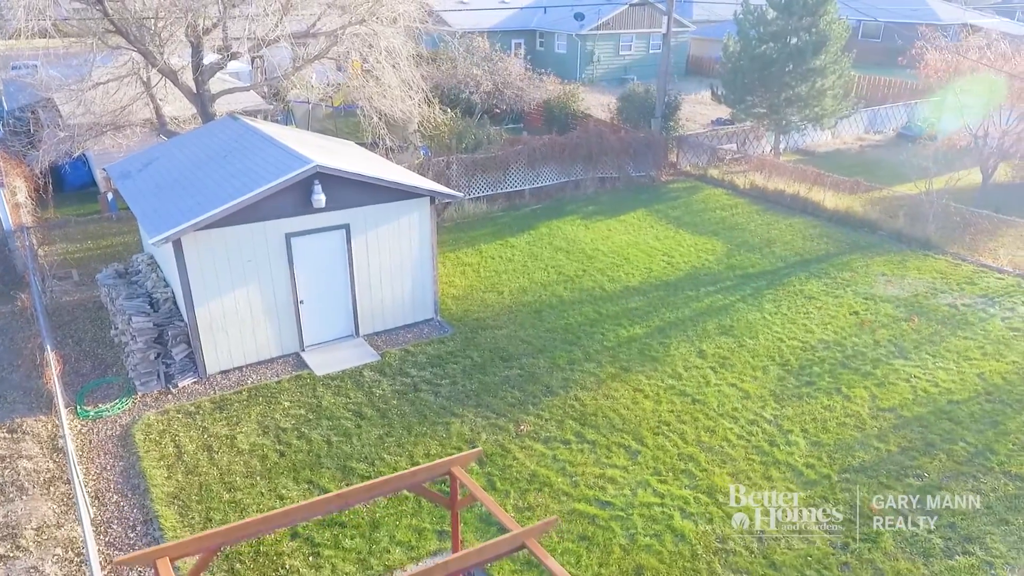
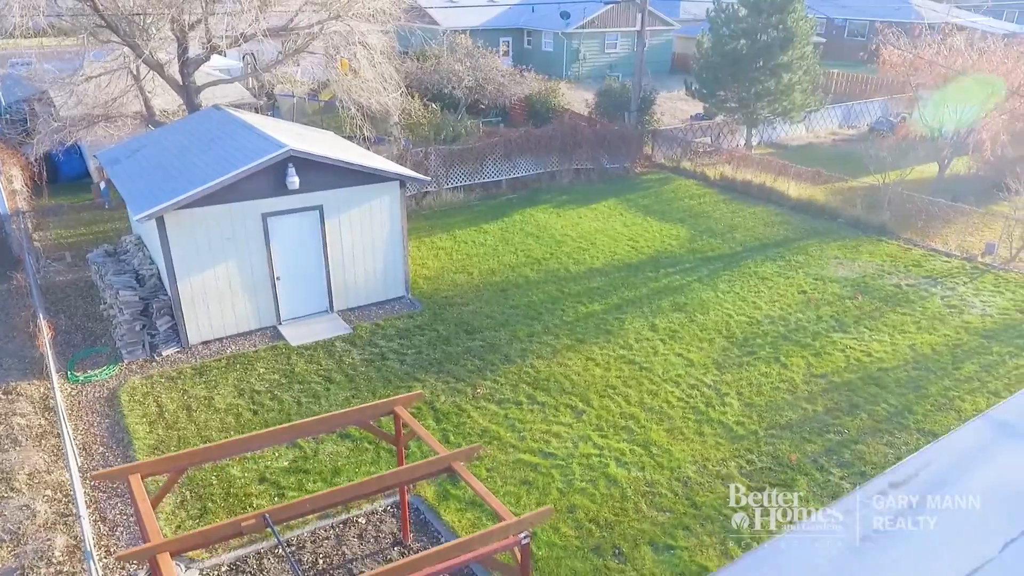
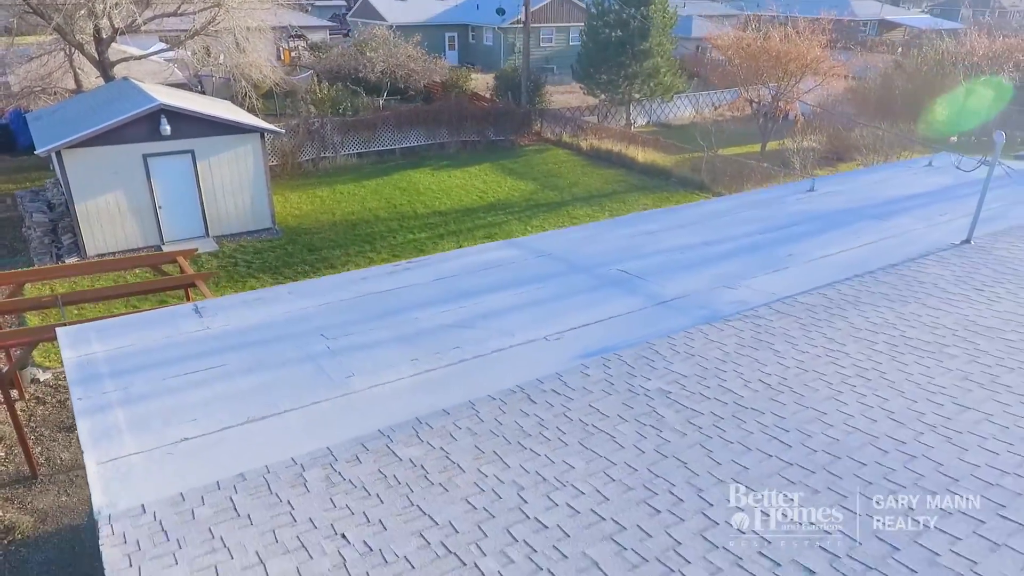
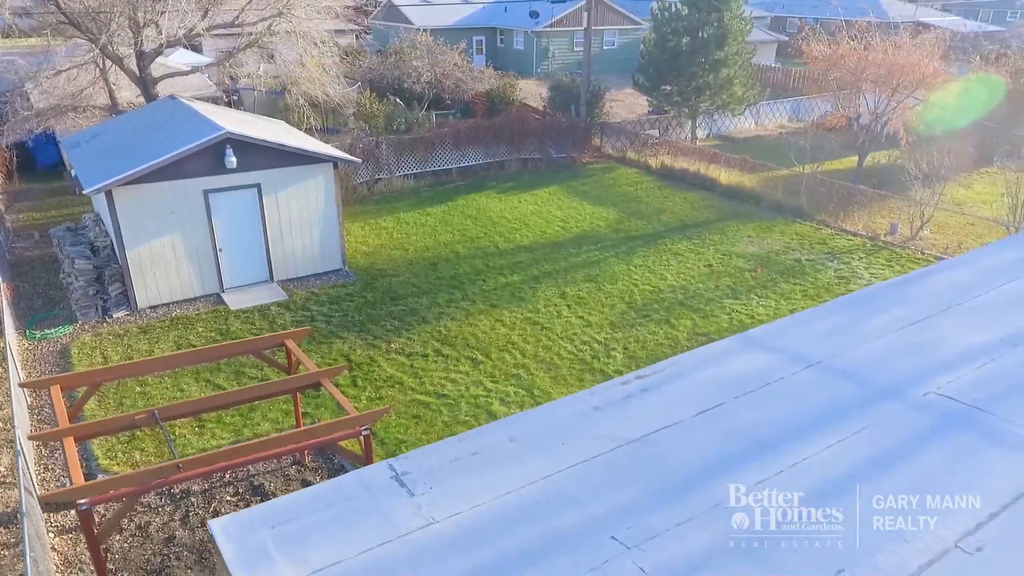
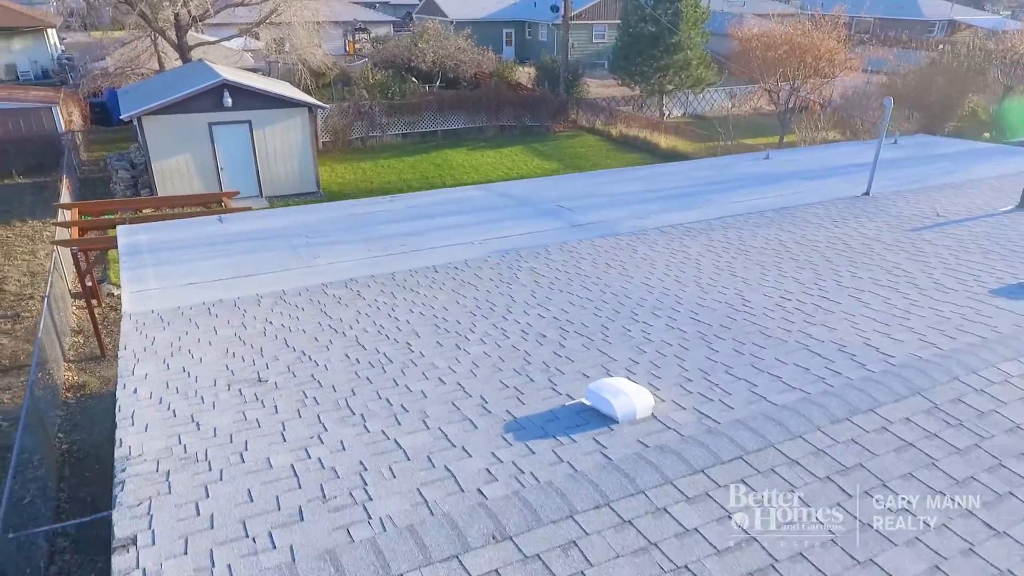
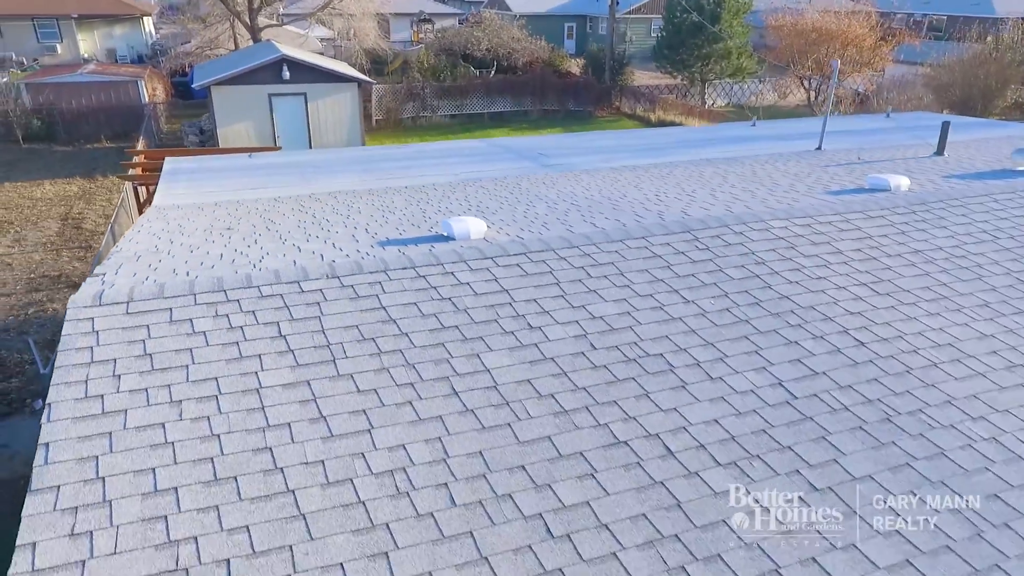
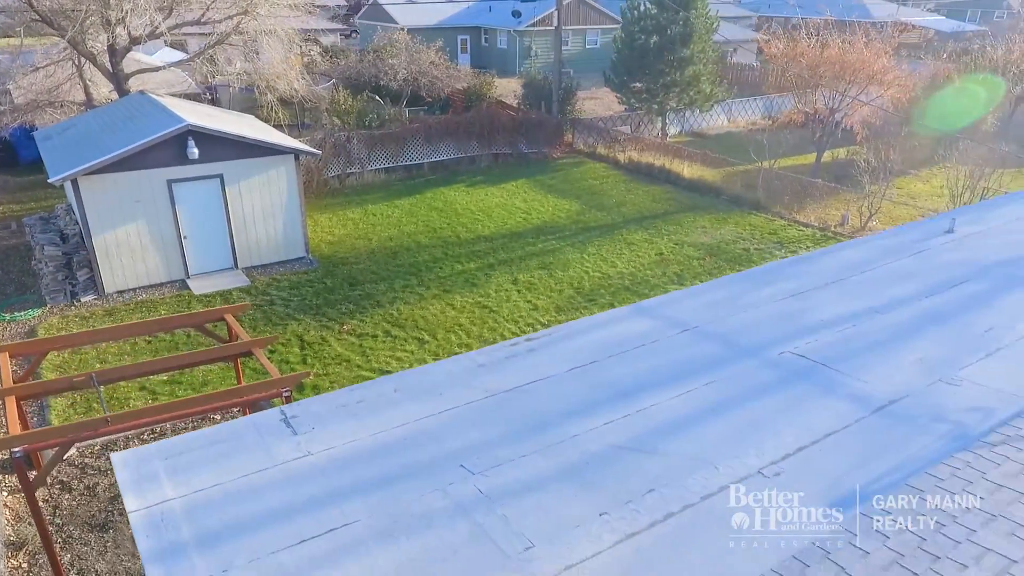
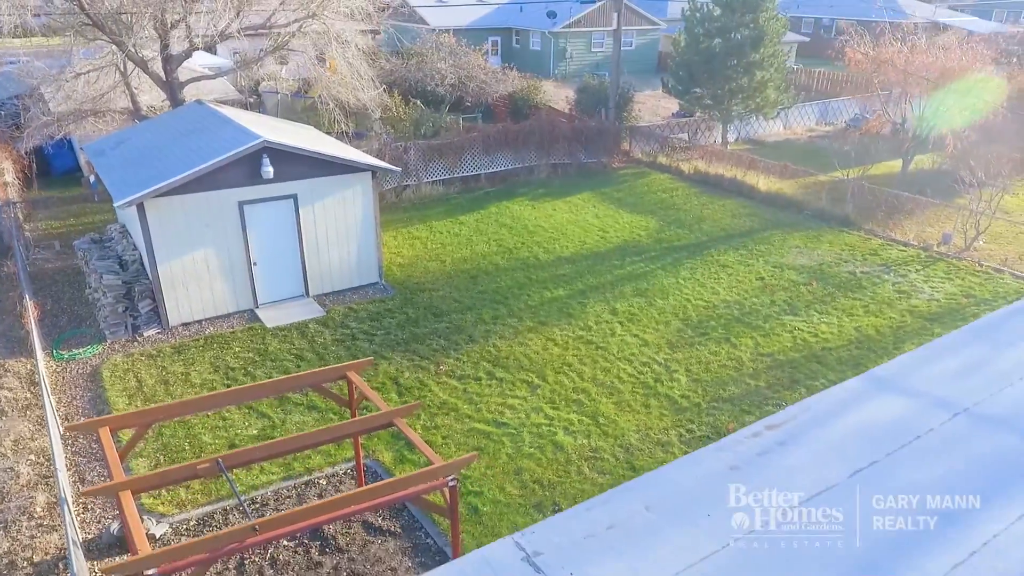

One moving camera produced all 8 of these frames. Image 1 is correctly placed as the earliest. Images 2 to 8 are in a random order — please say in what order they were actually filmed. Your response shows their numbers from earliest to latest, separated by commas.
2, 8, 4, 7, 3, 5, 6
